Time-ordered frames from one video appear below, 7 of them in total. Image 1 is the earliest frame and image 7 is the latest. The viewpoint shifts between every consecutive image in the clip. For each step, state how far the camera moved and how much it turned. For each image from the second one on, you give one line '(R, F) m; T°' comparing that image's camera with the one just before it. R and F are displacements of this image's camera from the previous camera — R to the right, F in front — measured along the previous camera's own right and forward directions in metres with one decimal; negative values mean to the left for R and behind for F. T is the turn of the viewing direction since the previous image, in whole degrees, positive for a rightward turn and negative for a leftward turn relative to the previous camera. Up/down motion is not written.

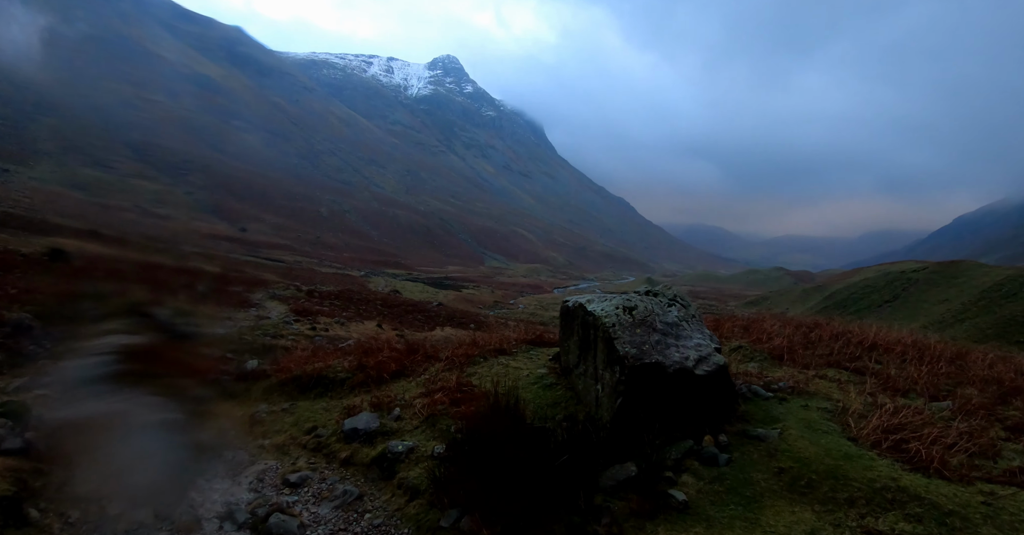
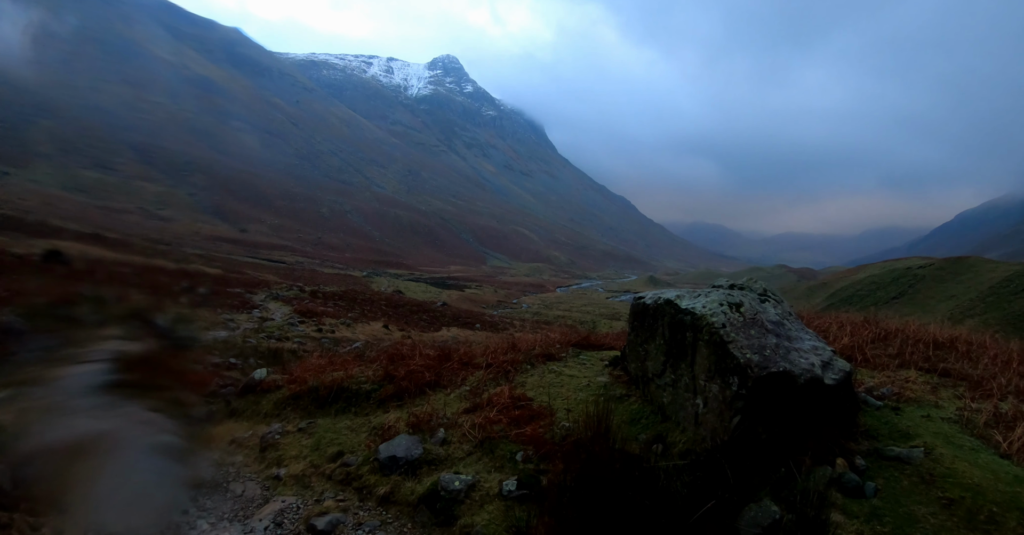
(-0.6, +1.1) m; 0°
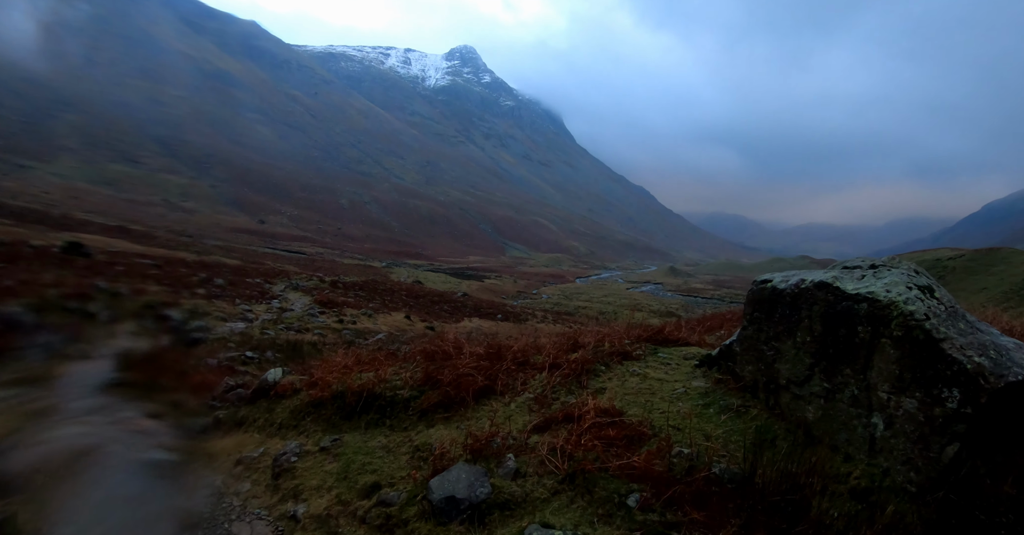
(-0.5, +1.2) m; -2°
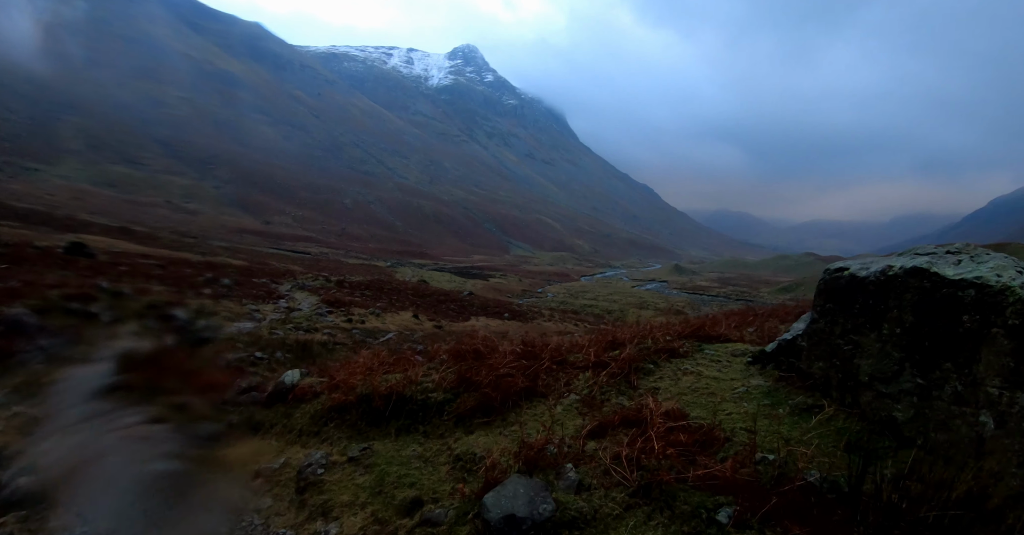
(-0.3, +0.4) m; 0°
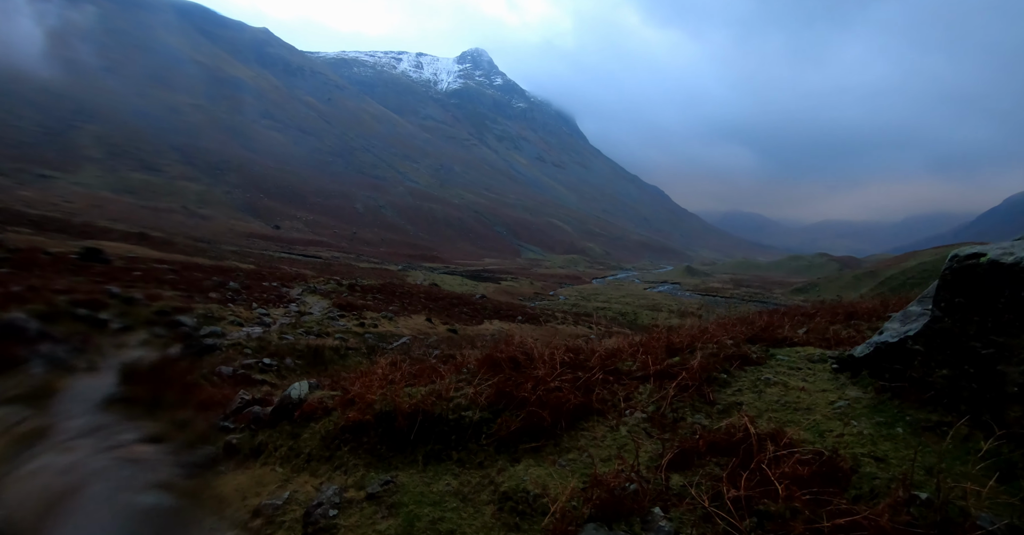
(-0.3, +0.7) m; -1°
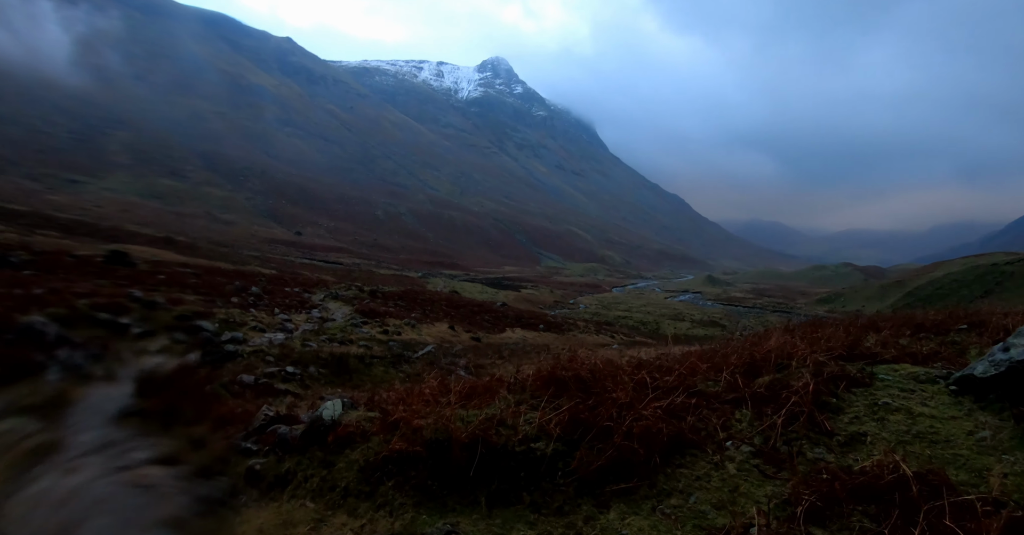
(-0.4, +0.6) m; -2°
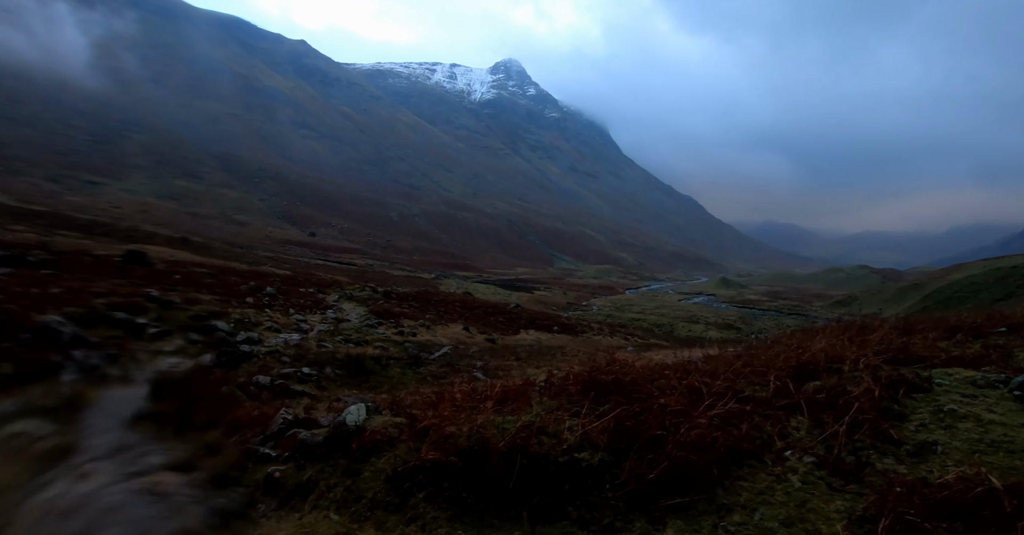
(-0.2, +0.2) m; -1°
